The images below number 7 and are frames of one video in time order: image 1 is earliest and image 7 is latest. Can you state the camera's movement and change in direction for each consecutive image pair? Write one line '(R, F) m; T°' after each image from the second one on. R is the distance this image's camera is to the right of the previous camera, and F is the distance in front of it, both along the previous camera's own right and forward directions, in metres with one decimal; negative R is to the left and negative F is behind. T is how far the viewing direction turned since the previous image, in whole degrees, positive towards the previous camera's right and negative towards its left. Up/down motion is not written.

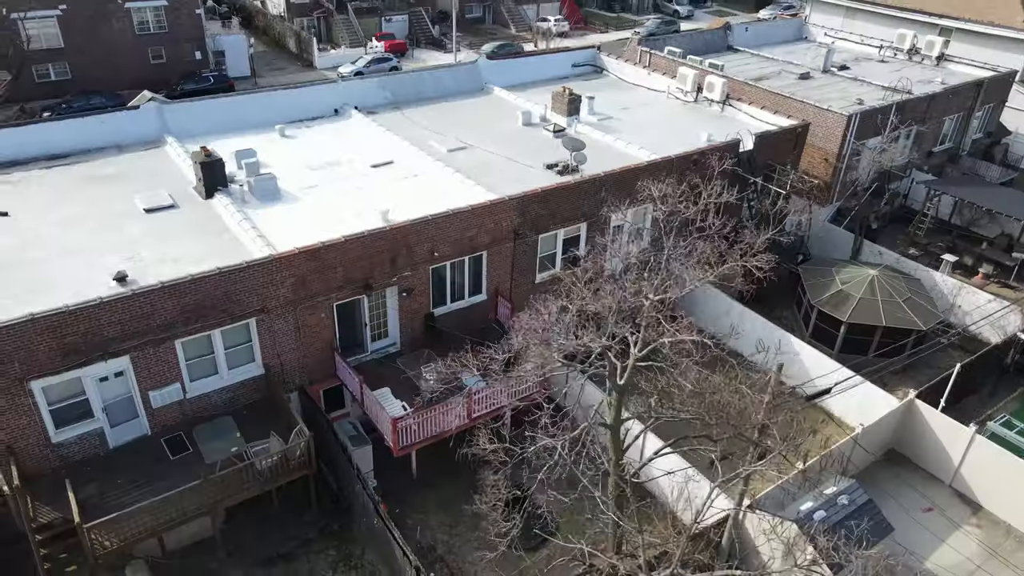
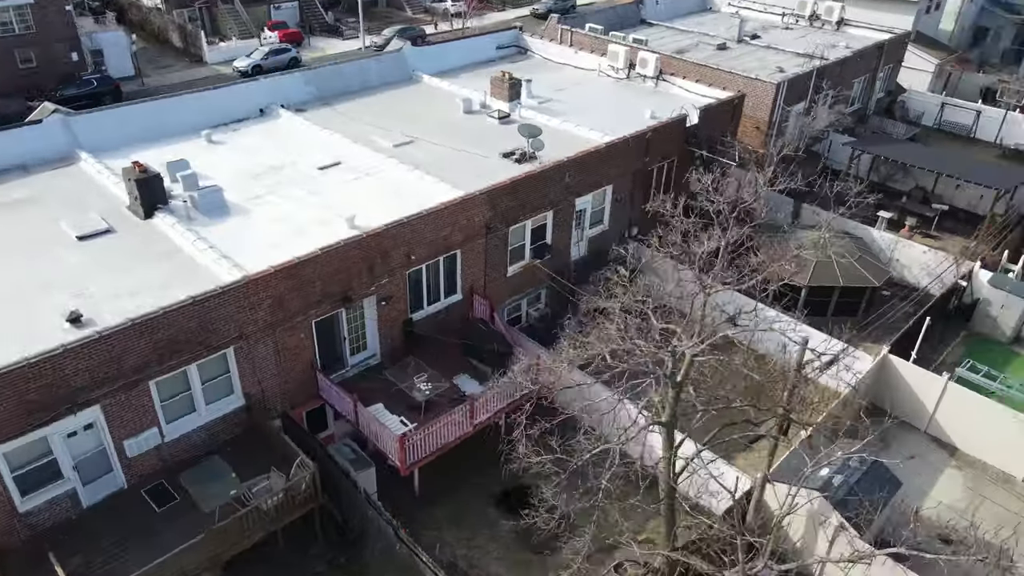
(-2.3, +0.8) m; +8°
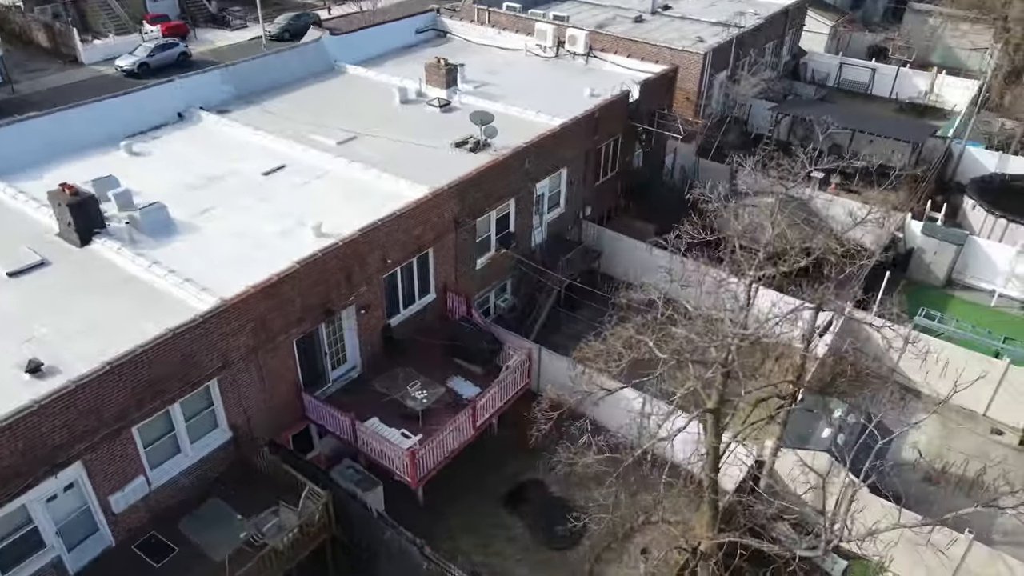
(-2.1, +0.7) m; +8°
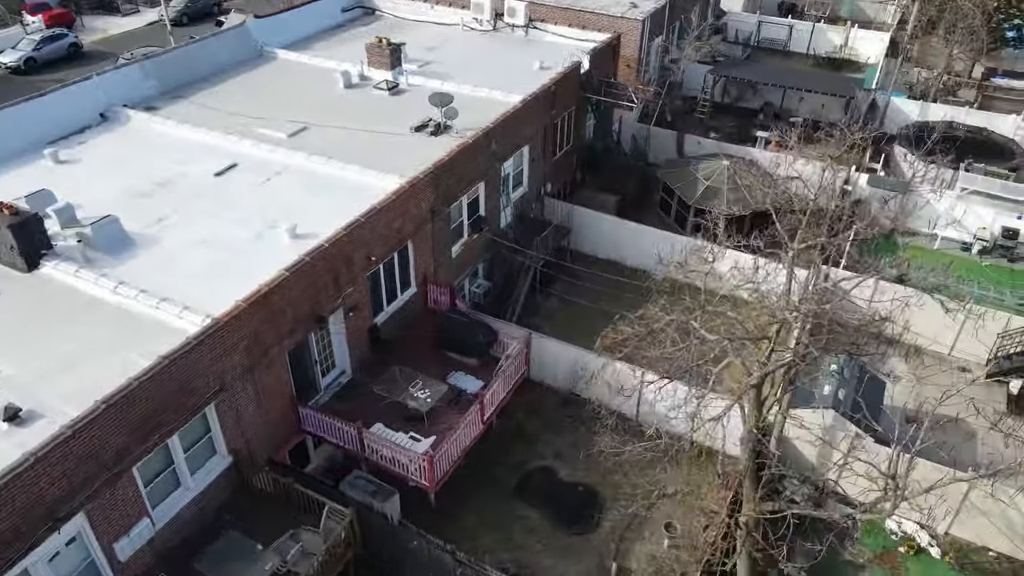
(-1.9, +0.6) m; +7°
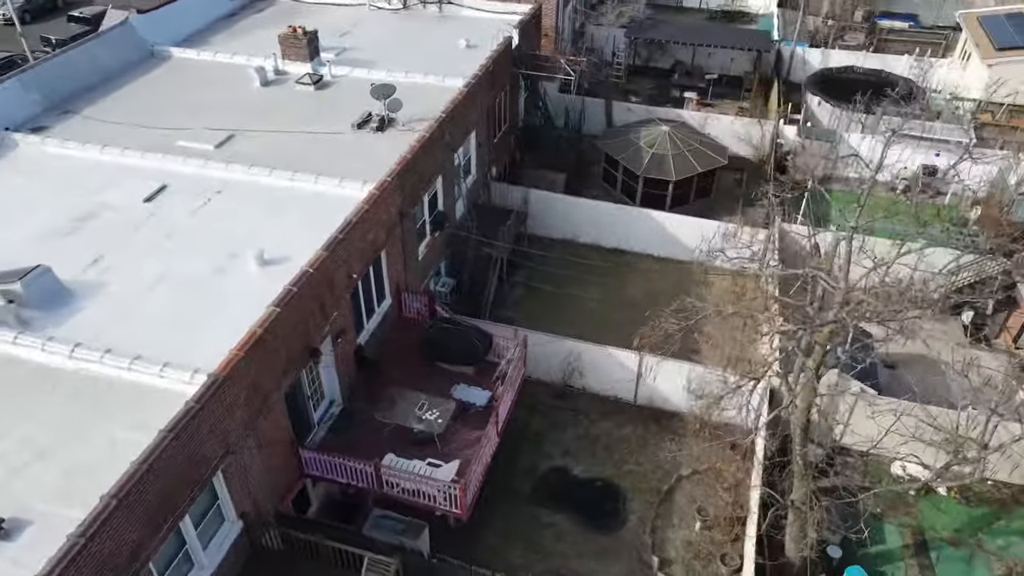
(-2.4, +1.1) m; +9°
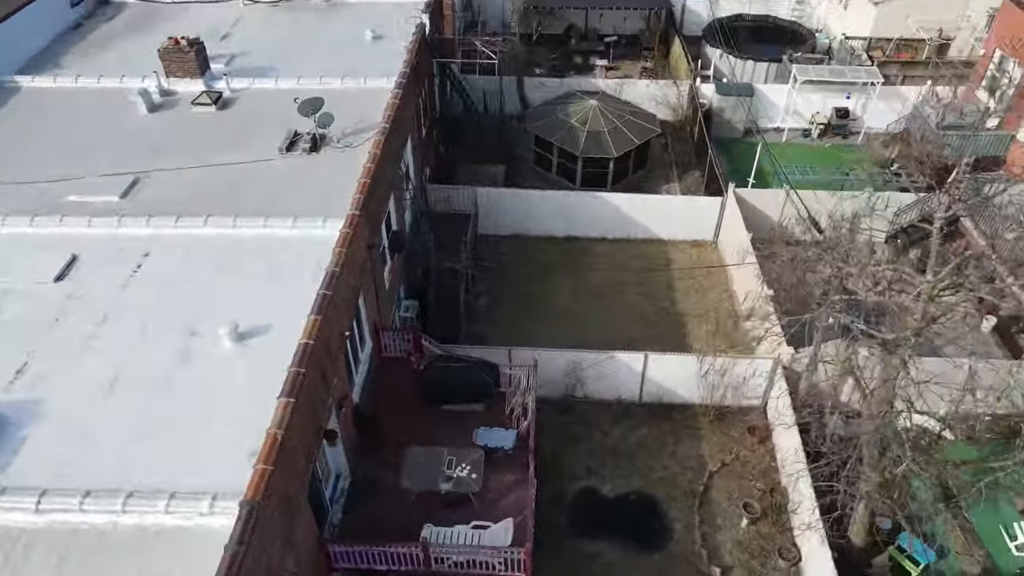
(-2.7, +1.8) m; +10°
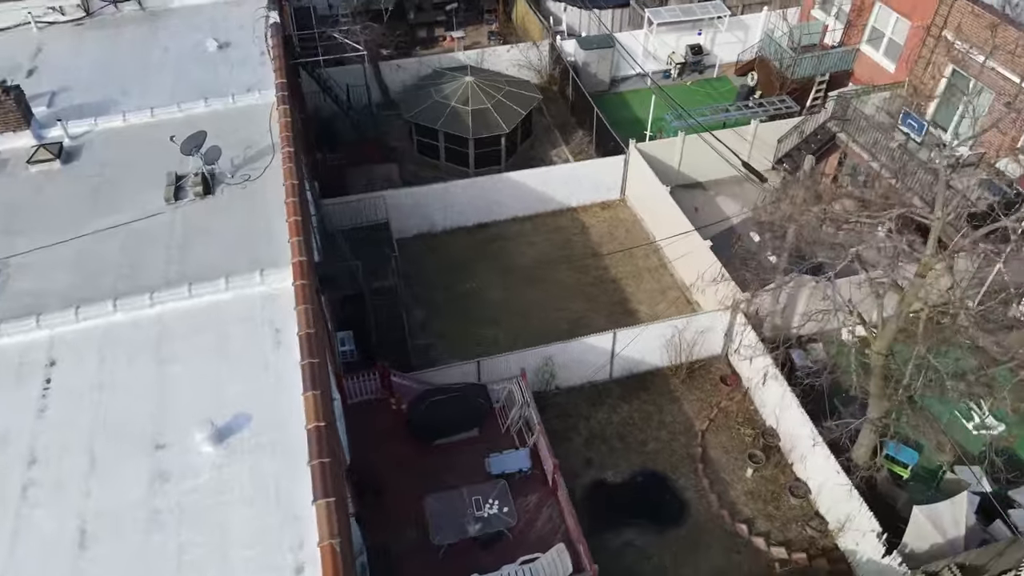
(-2.6, +1.4) m; +13°
